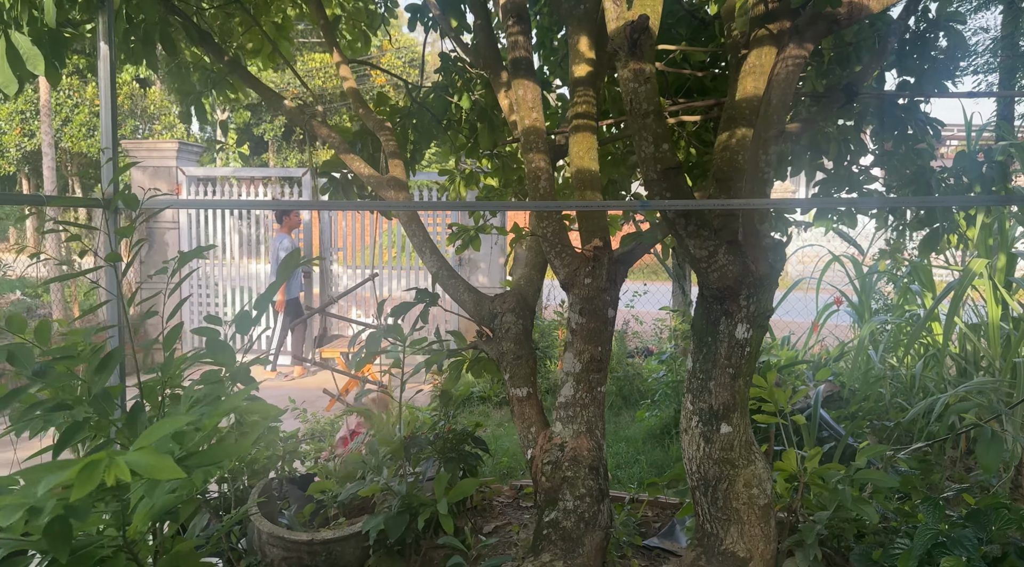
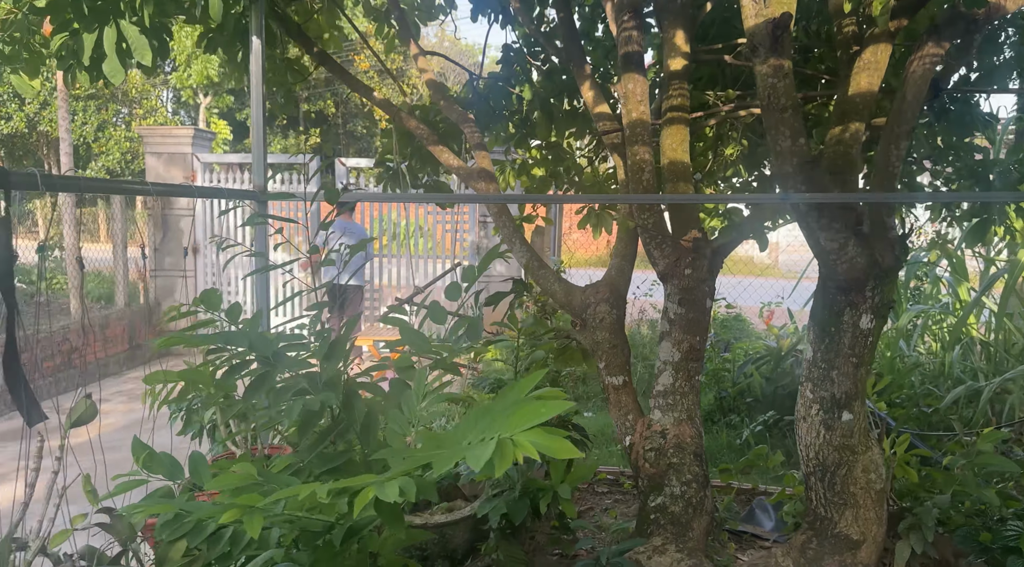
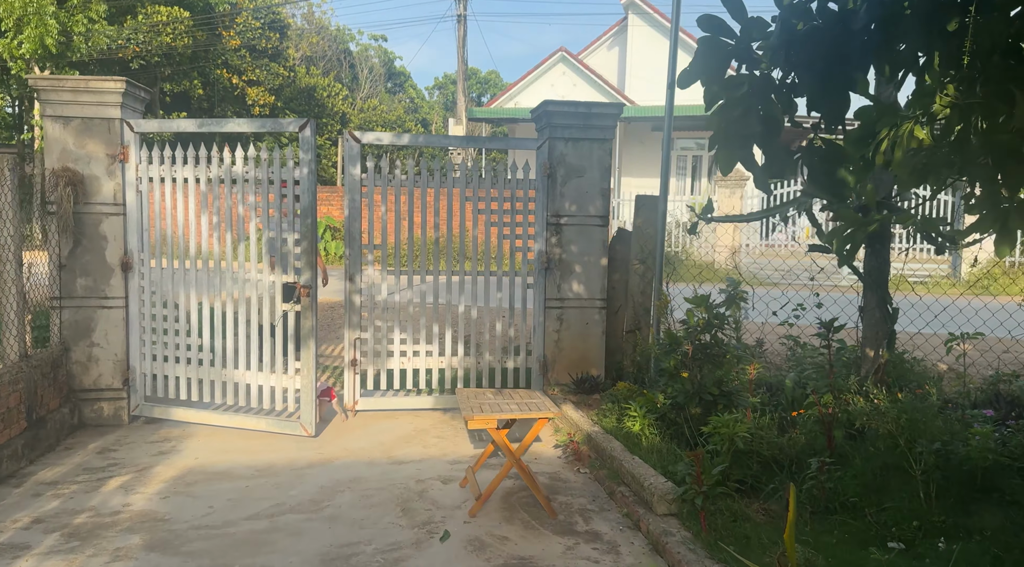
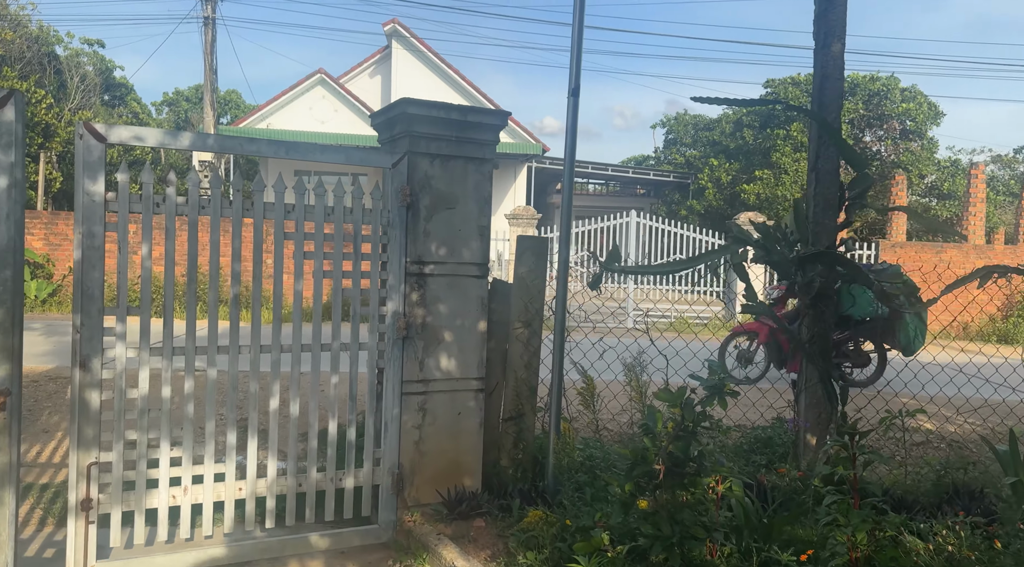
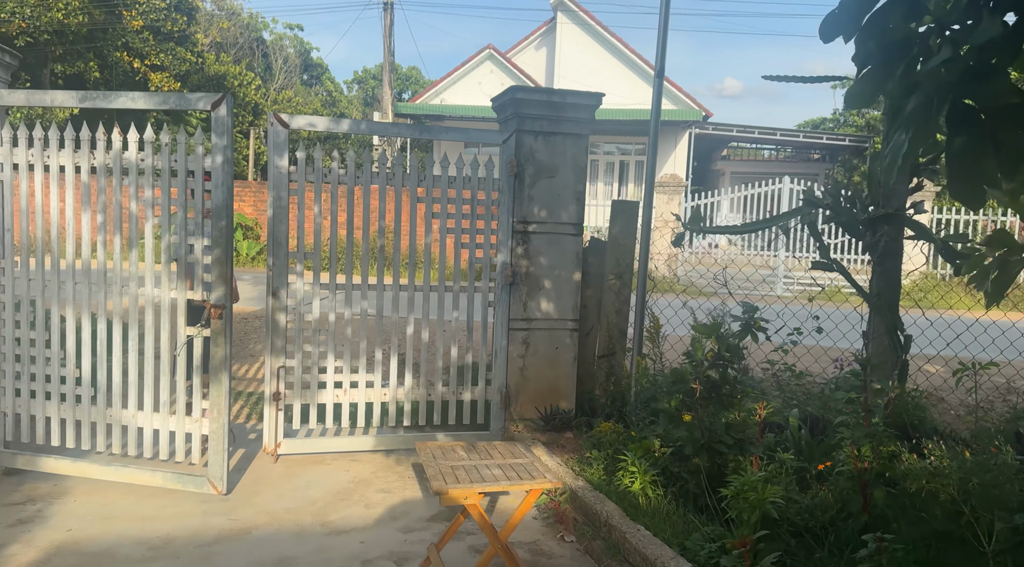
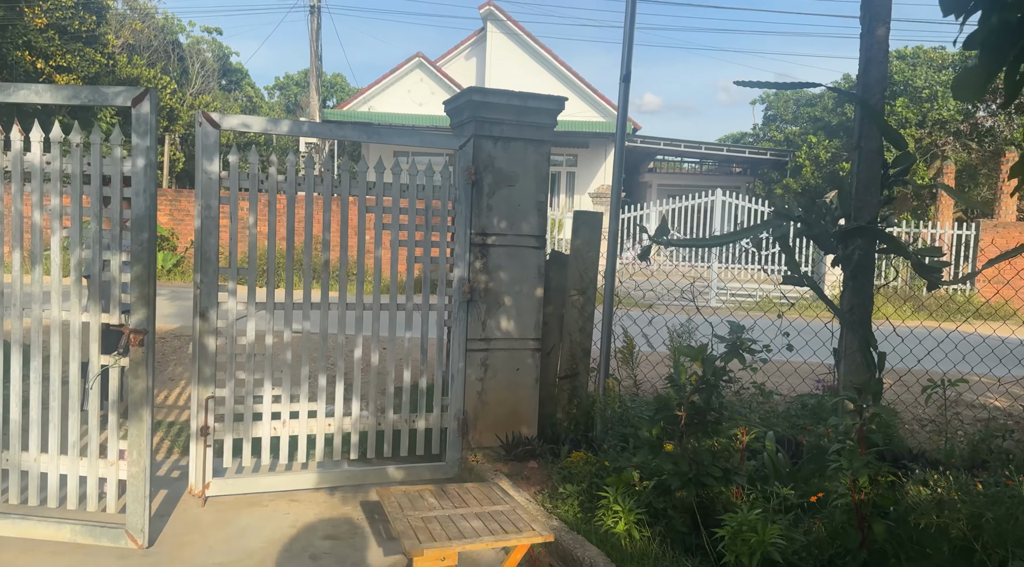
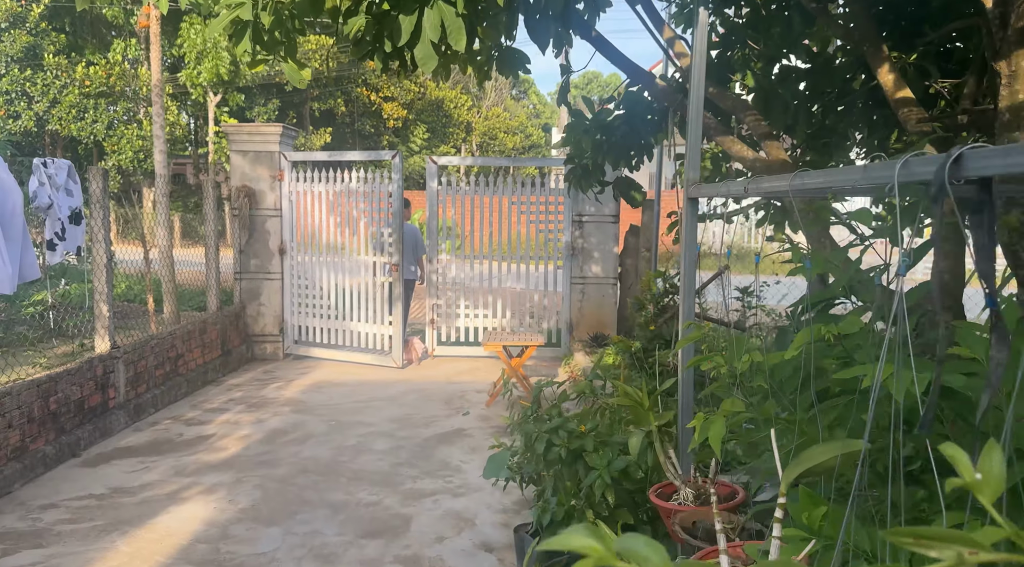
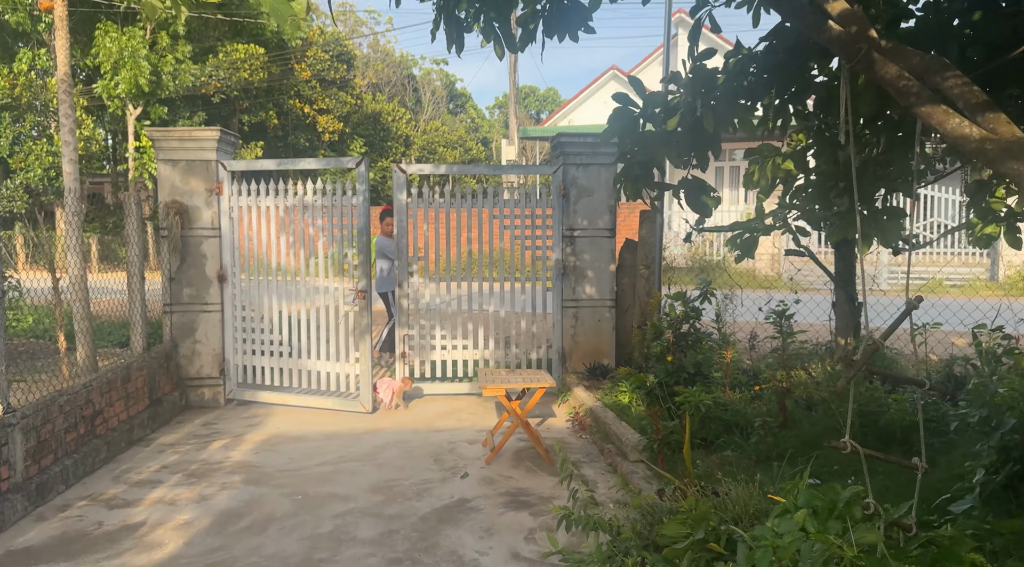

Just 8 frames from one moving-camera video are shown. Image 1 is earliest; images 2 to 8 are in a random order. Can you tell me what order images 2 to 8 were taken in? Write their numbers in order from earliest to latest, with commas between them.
2, 7, 8, 3, 5, 6, 4
